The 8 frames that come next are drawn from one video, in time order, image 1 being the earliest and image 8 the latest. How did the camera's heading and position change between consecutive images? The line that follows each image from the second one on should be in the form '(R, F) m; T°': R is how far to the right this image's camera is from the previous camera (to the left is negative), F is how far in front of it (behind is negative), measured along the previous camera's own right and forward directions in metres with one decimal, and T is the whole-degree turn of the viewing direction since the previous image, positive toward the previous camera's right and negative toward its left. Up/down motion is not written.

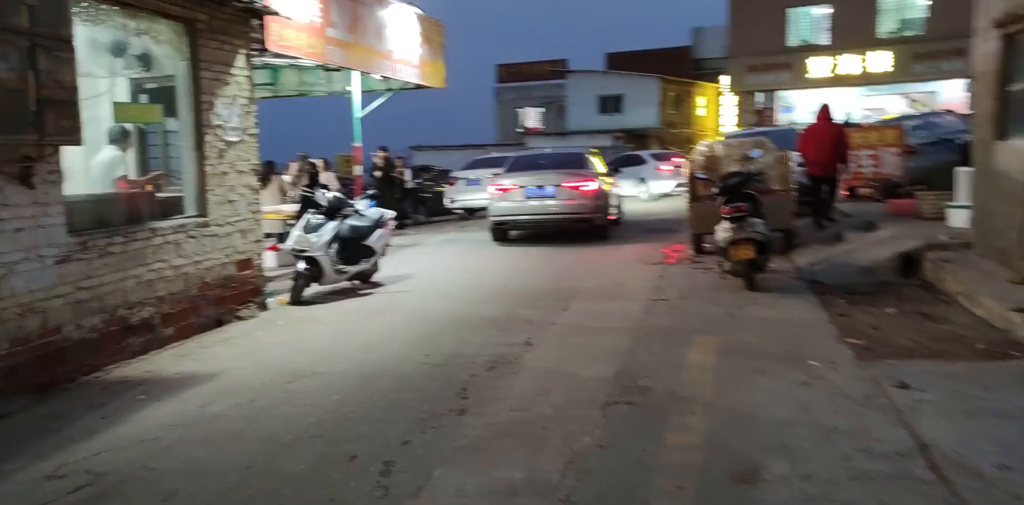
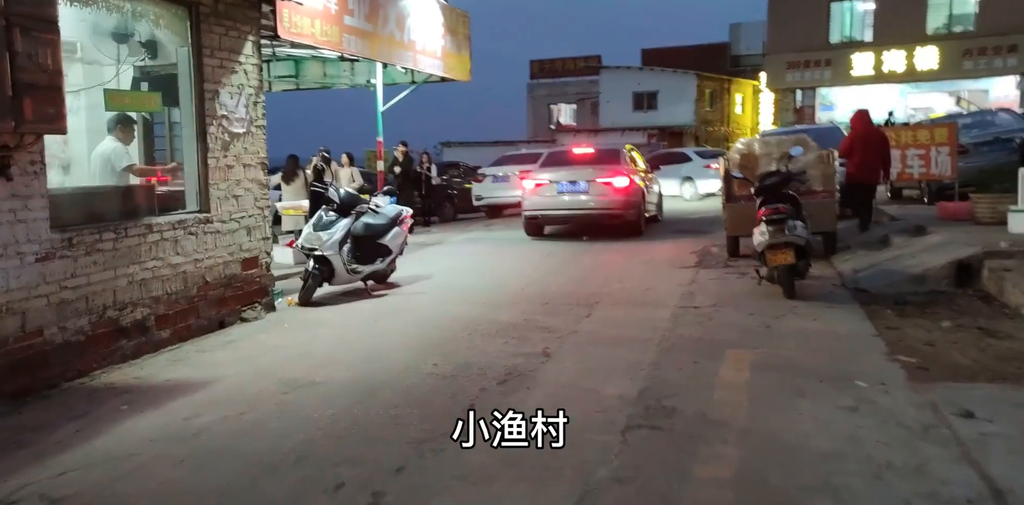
(+0.1, +0.5) m; -2°
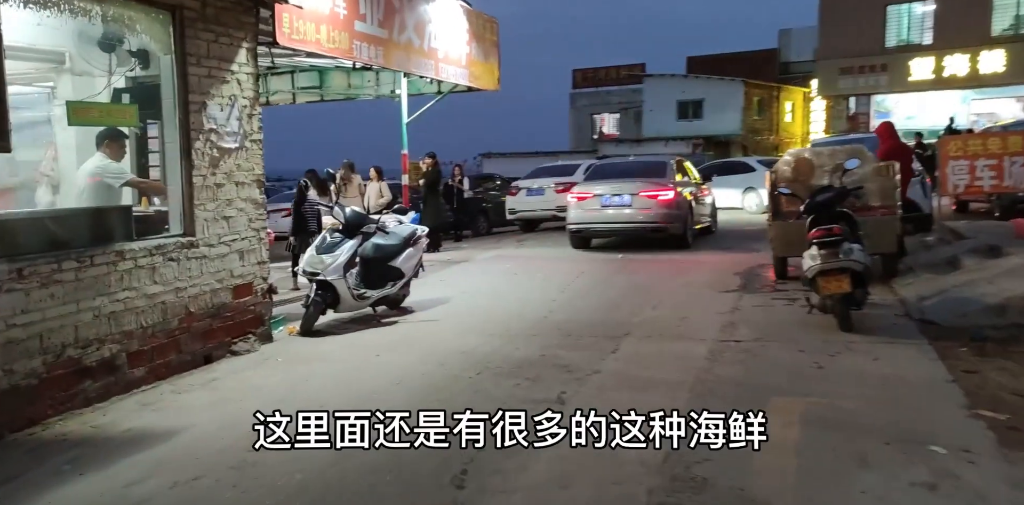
(+0.2, +0.8) m; -3°
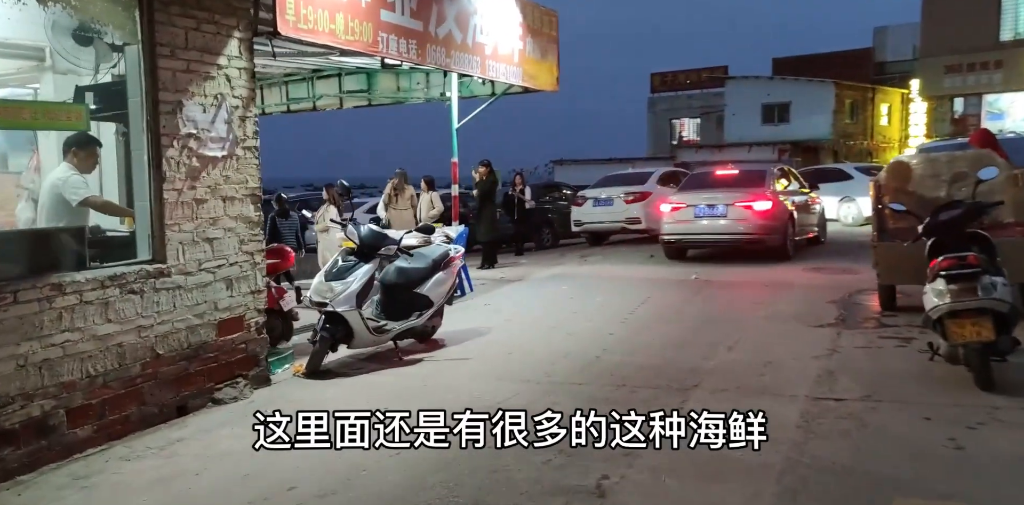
(+0.3, +1.4) m; -5°
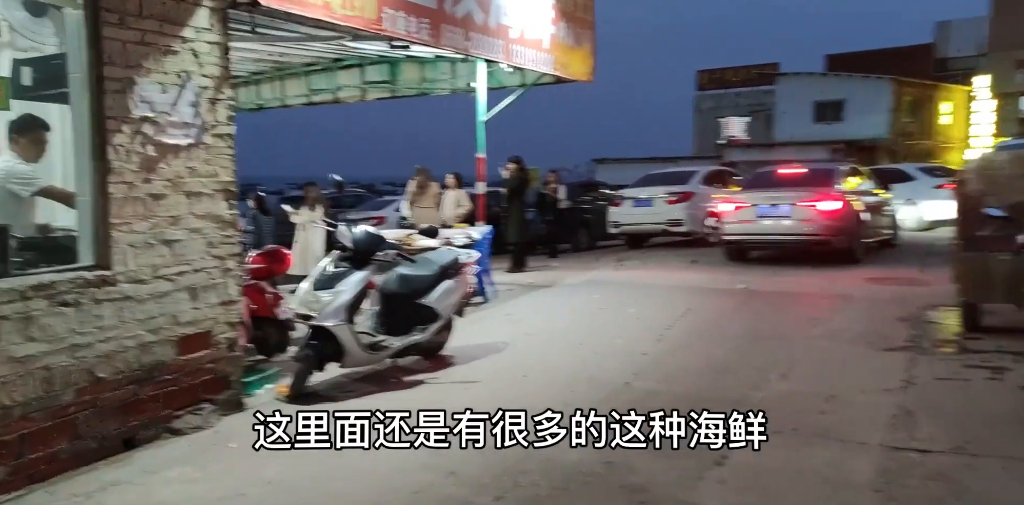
(+0.2, +1.0) m; -3°
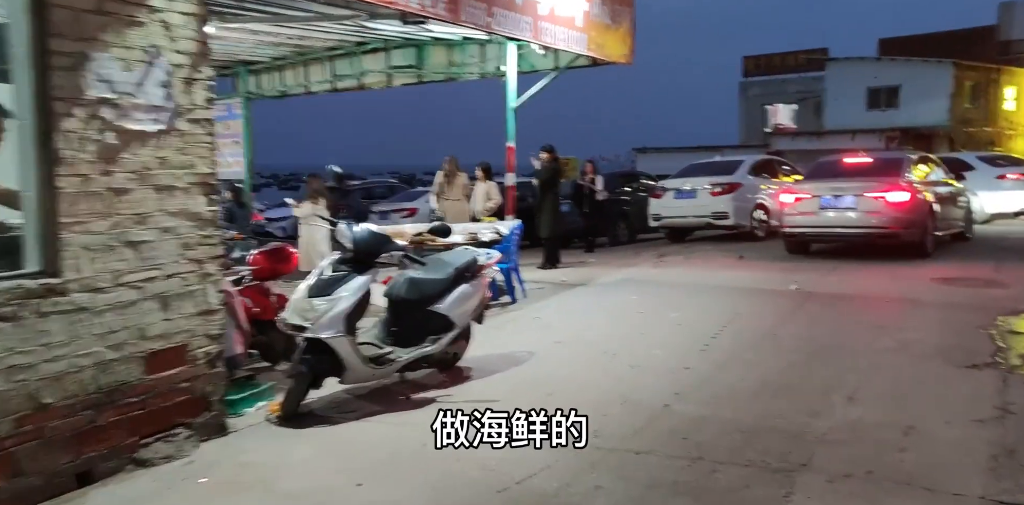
(+0.1, +0.8) m; -3°
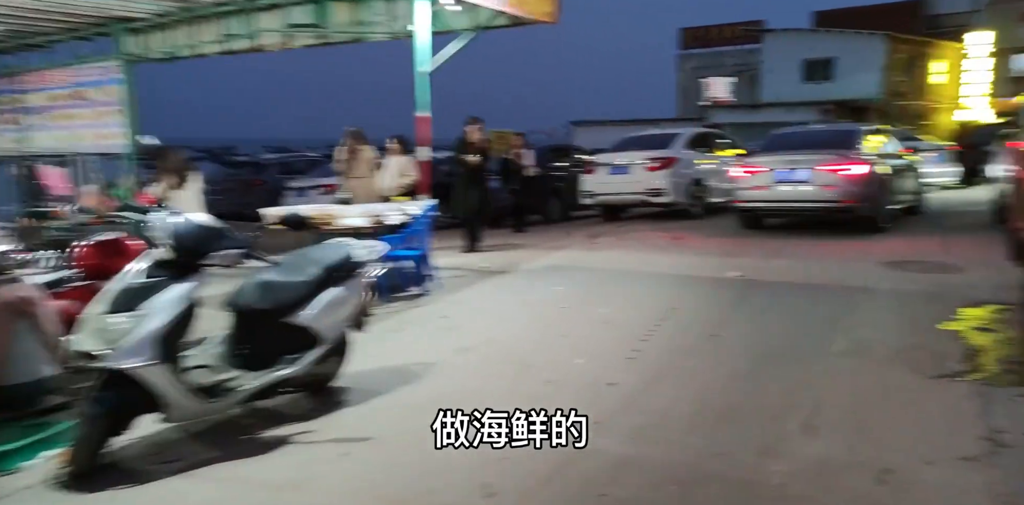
(+0.3, +1.3) m; +4°
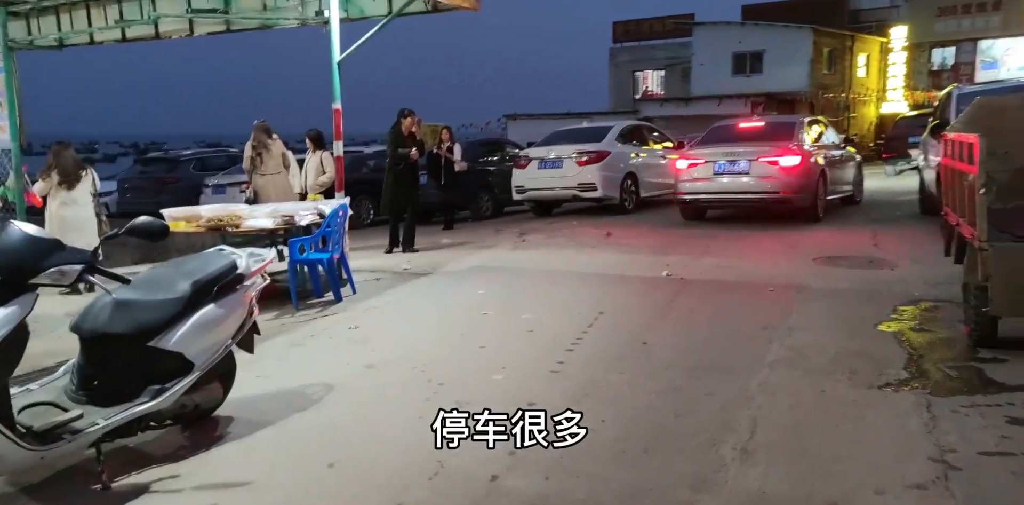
(+0.2, +0.6) m; +4°
